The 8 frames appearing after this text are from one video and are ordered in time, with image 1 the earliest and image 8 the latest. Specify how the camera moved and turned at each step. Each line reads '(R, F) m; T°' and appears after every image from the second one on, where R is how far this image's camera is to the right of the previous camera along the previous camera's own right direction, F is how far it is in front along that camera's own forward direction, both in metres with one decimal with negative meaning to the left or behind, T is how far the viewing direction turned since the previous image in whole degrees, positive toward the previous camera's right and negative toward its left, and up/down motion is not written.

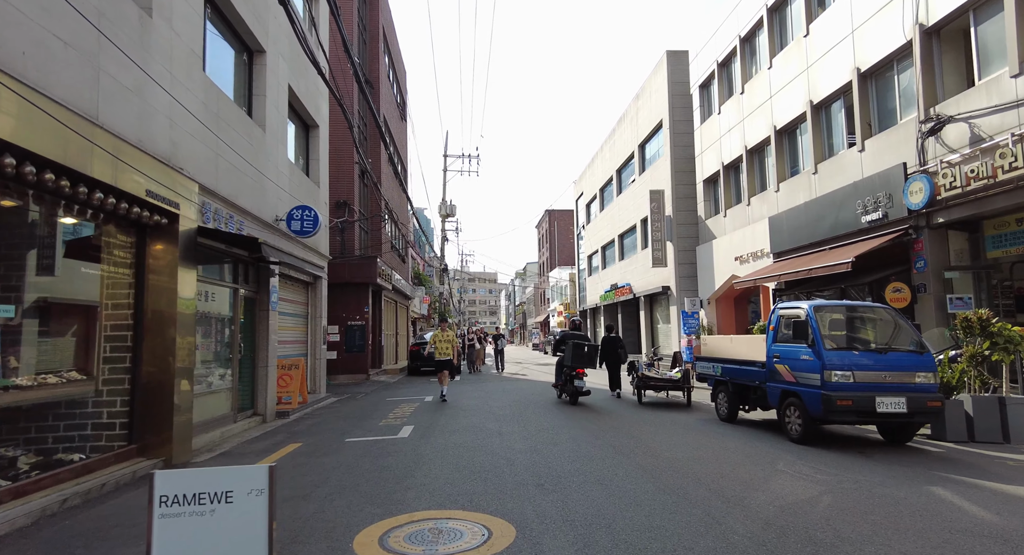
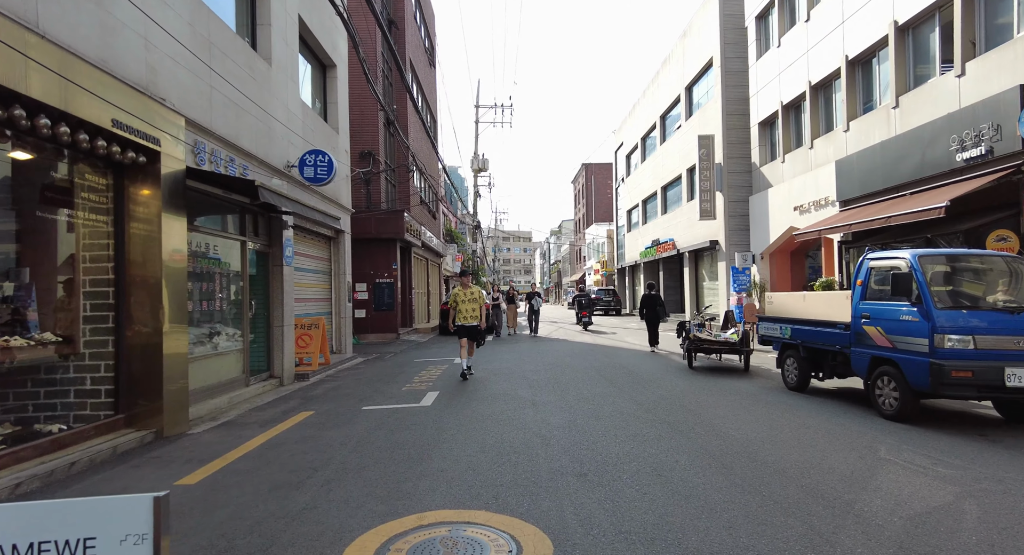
(0.0, +1.2) m; -3°
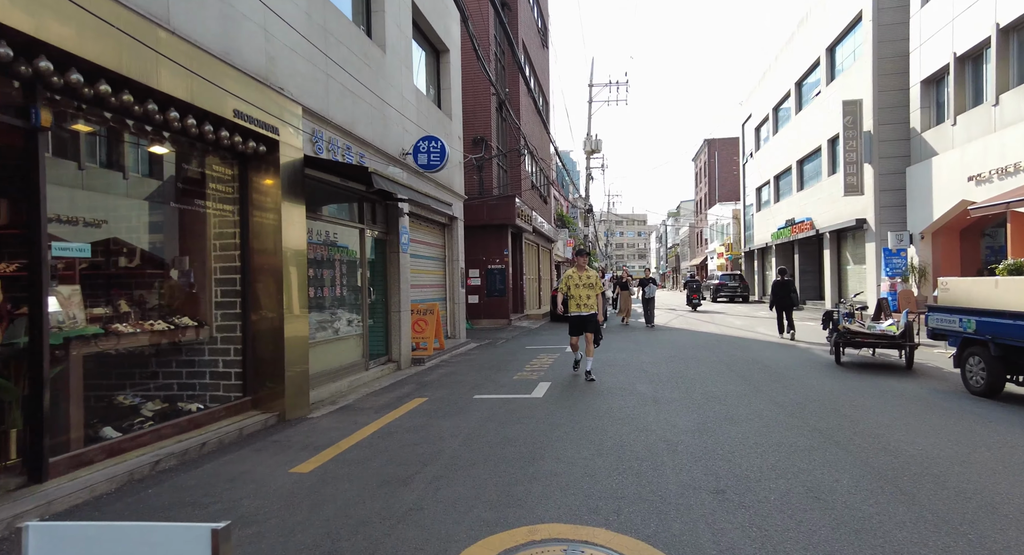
(0.0, +0.5) m; -11°
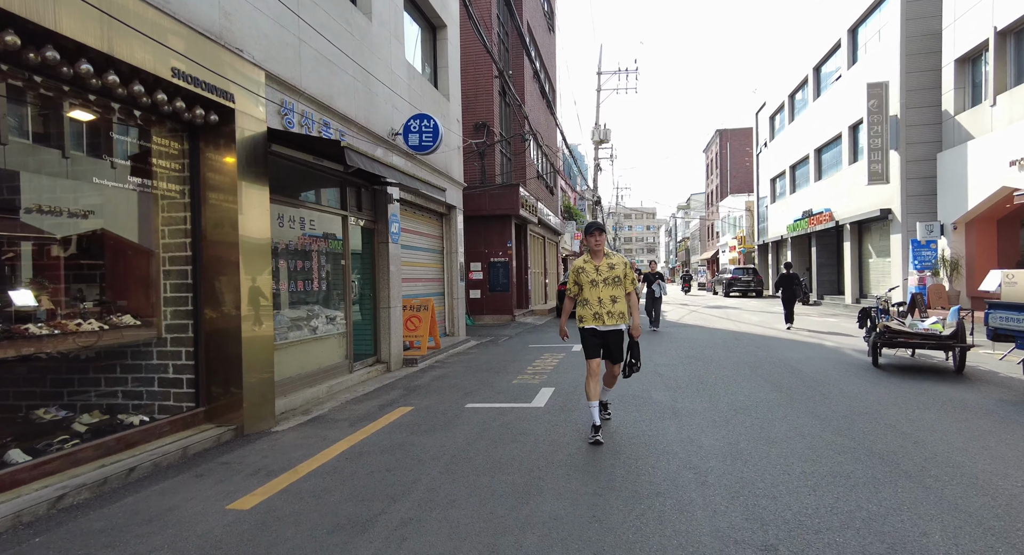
(+0.1, +1.0) m; -1°
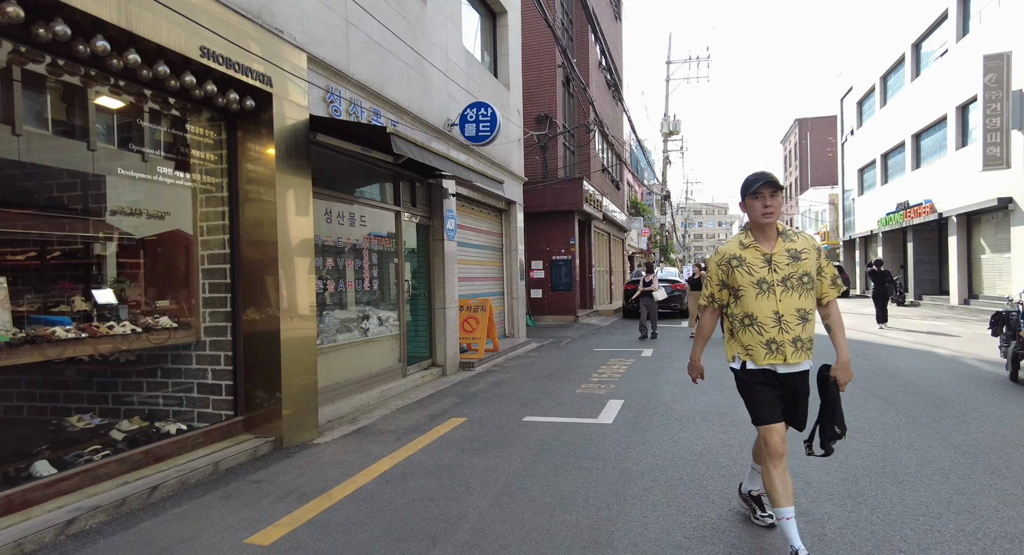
(0.0, +0.7) m; -6°
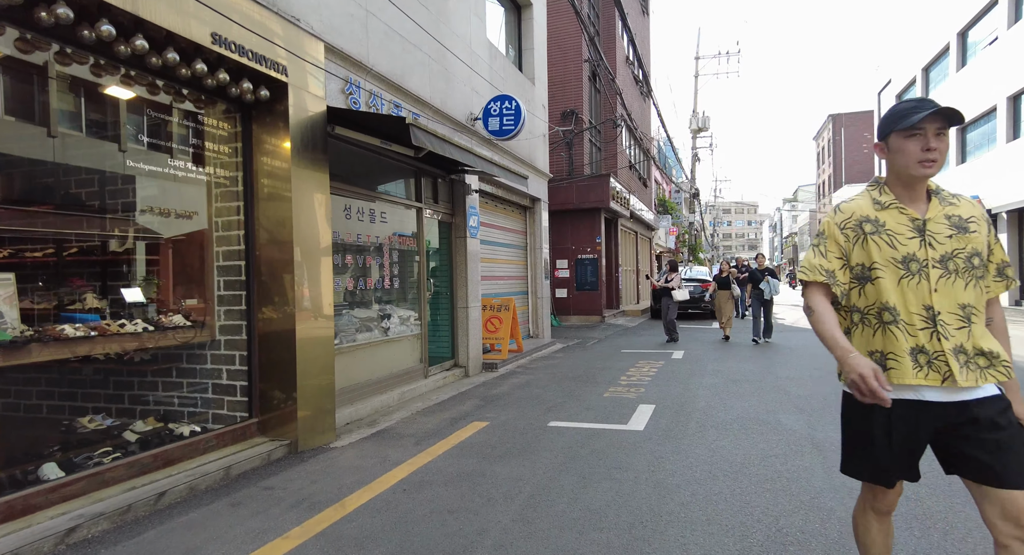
(0.0, +0.3) m; -2°
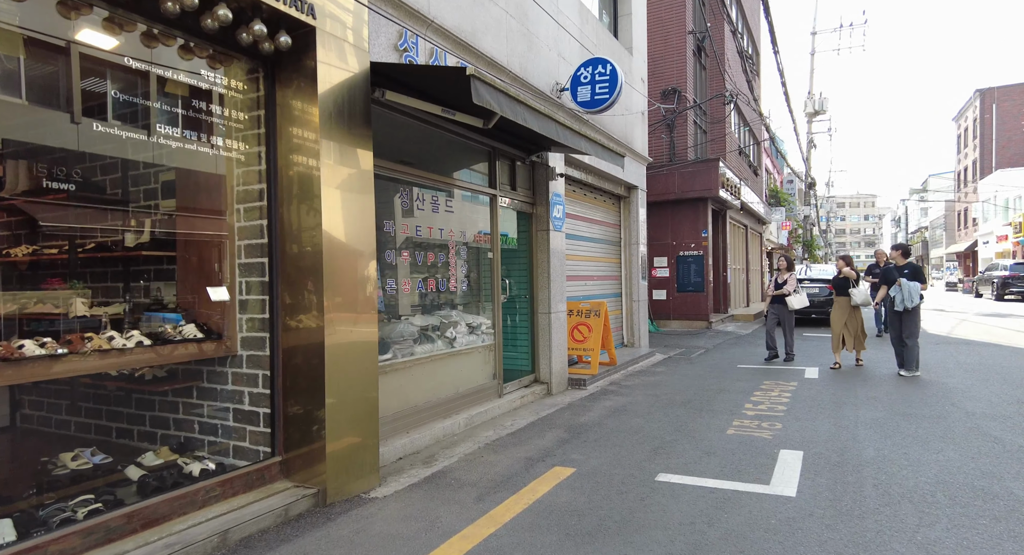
(0.0, +1.4) m; -8°
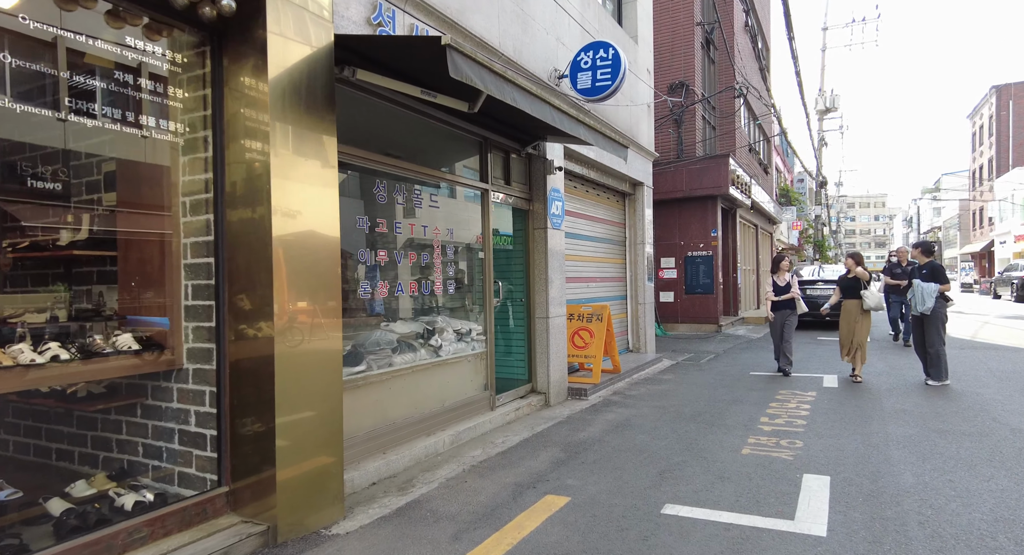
(+0.1, +0.6) m; -1°
